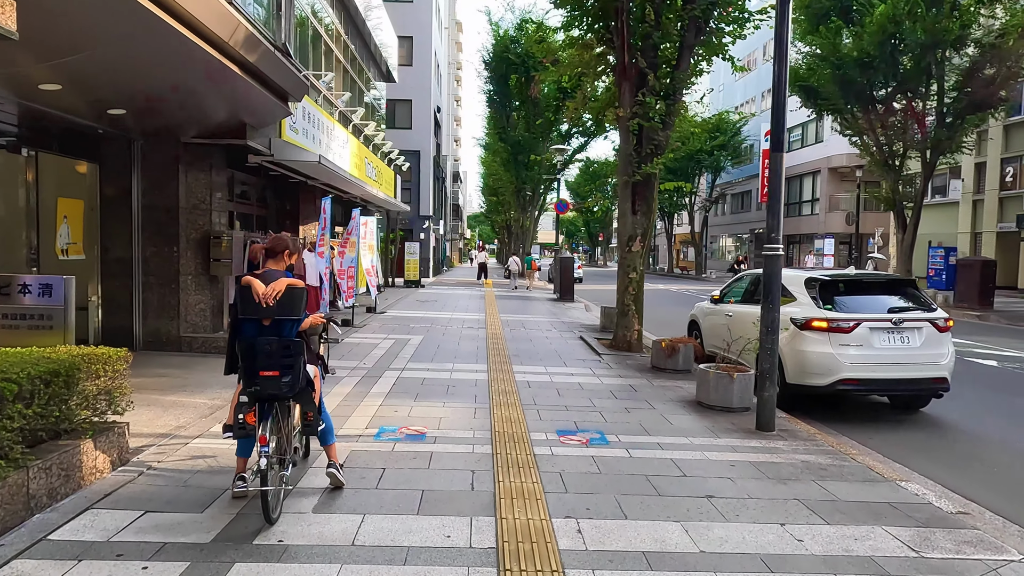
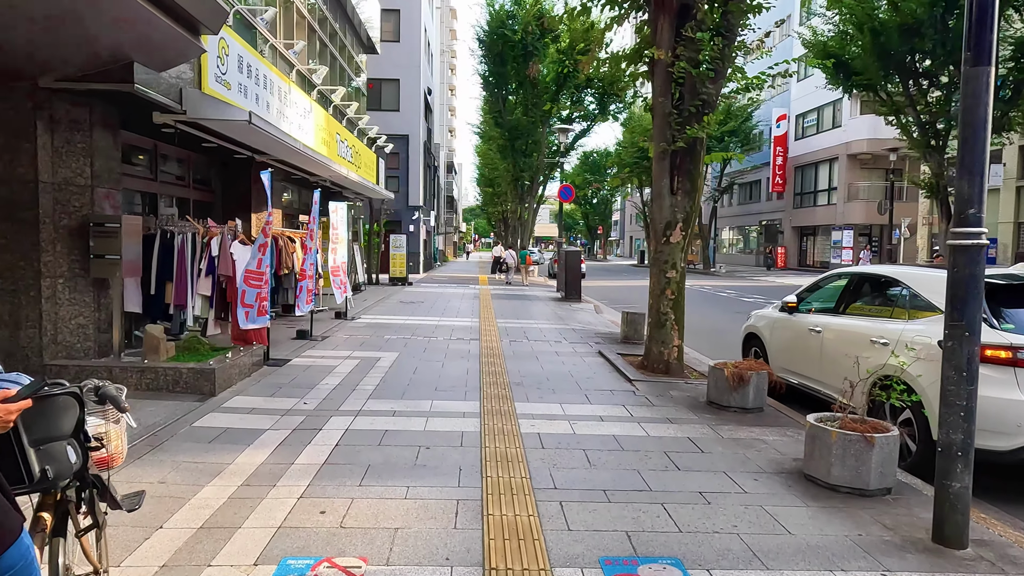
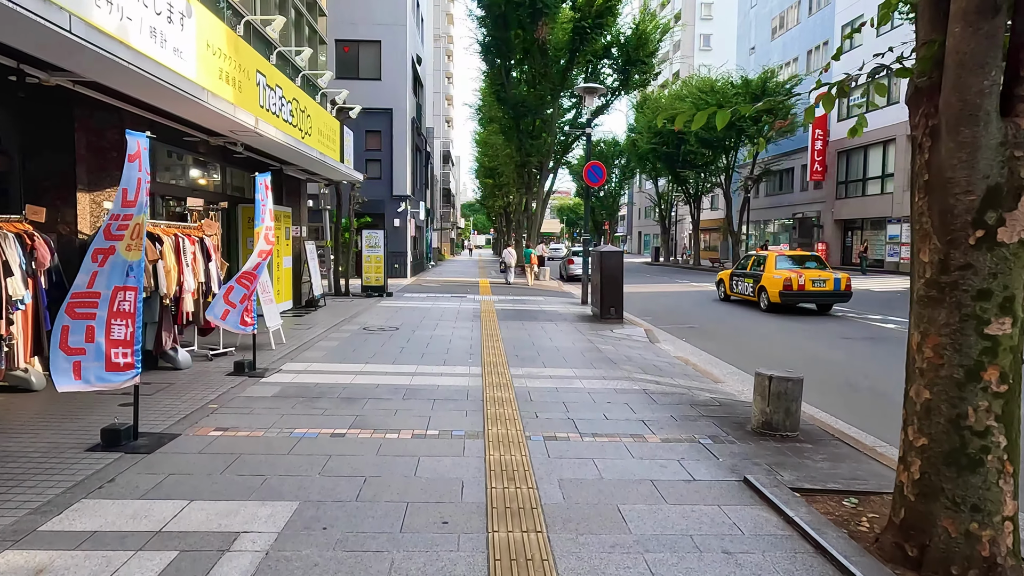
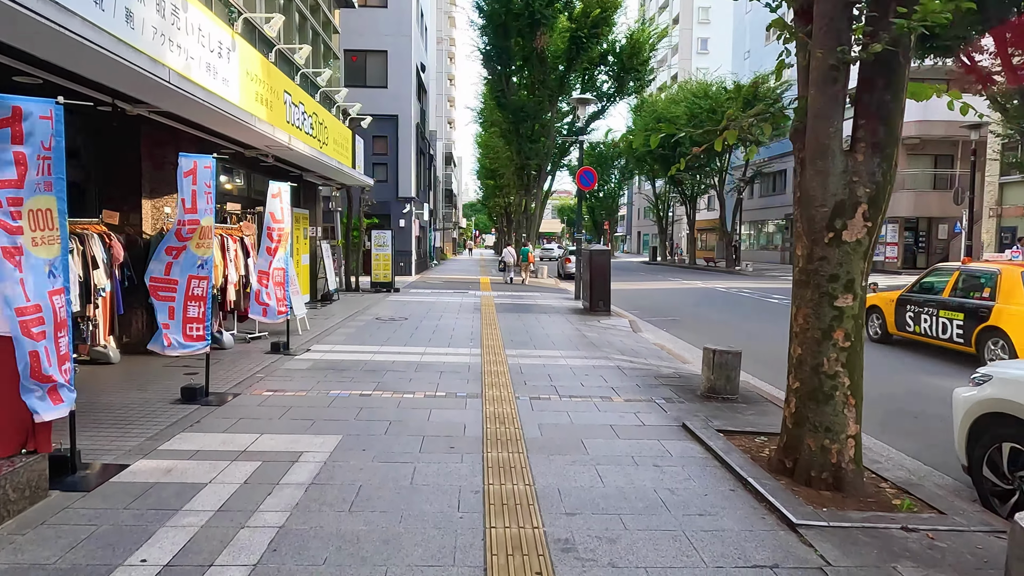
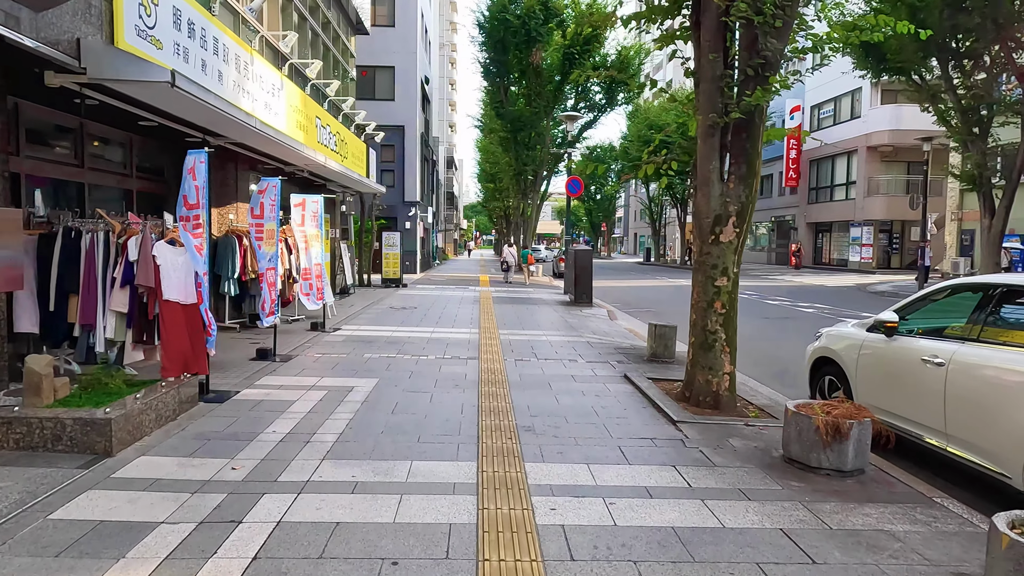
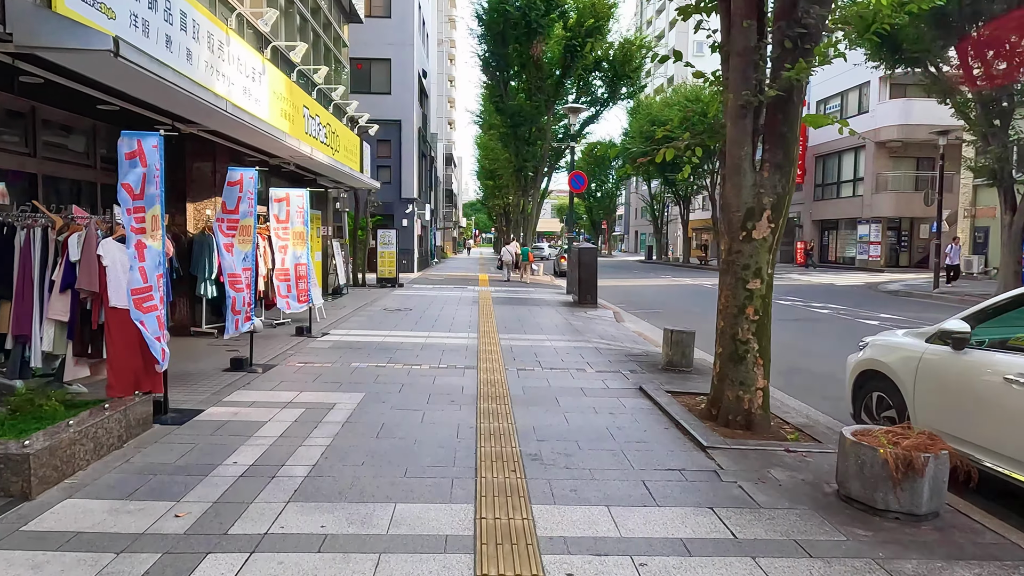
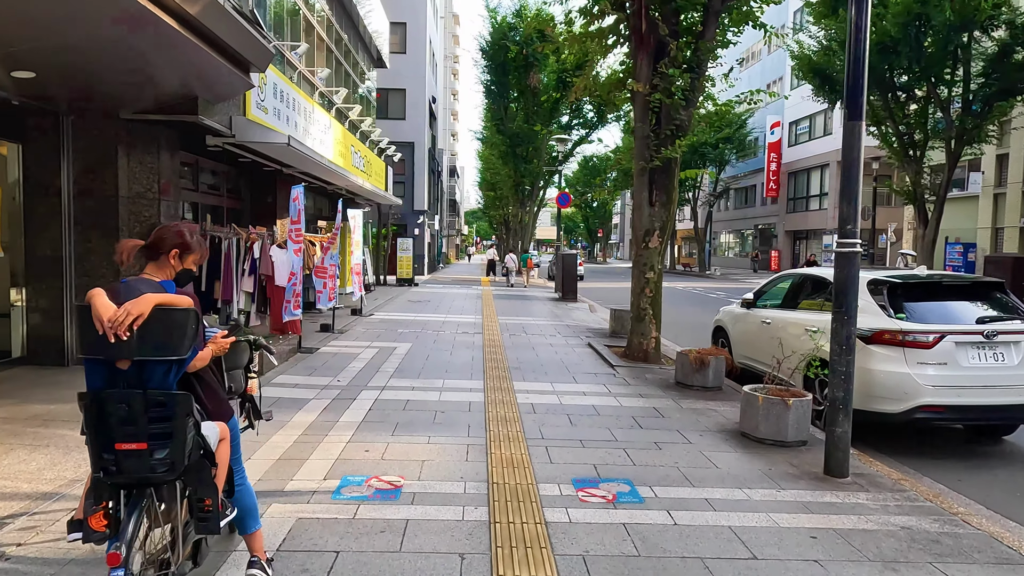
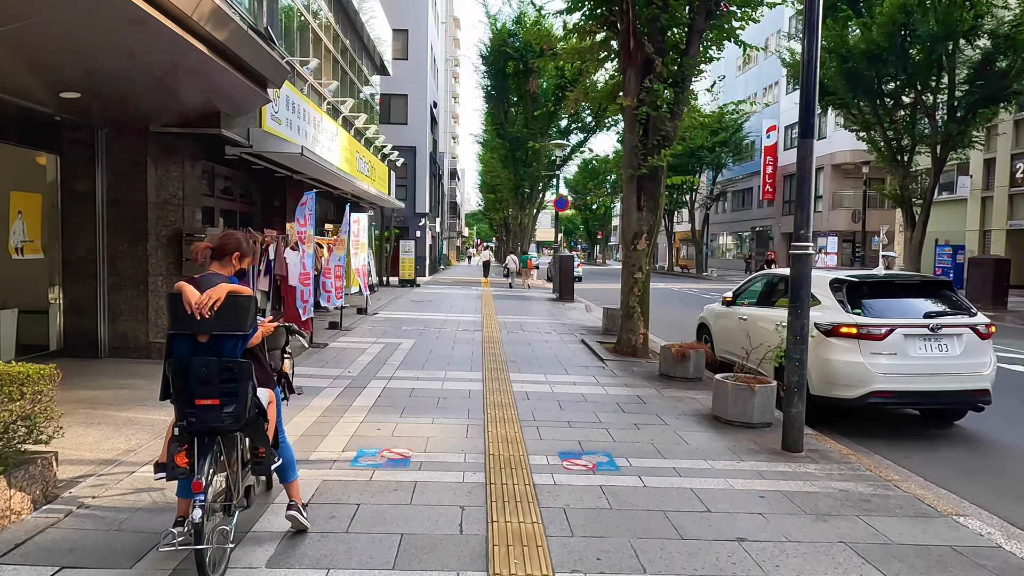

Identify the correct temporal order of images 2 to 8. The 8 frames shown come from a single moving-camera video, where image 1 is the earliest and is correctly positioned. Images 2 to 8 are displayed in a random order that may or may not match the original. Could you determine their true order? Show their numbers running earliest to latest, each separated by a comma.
8, 7, 2, 5, 6, 4, 3
